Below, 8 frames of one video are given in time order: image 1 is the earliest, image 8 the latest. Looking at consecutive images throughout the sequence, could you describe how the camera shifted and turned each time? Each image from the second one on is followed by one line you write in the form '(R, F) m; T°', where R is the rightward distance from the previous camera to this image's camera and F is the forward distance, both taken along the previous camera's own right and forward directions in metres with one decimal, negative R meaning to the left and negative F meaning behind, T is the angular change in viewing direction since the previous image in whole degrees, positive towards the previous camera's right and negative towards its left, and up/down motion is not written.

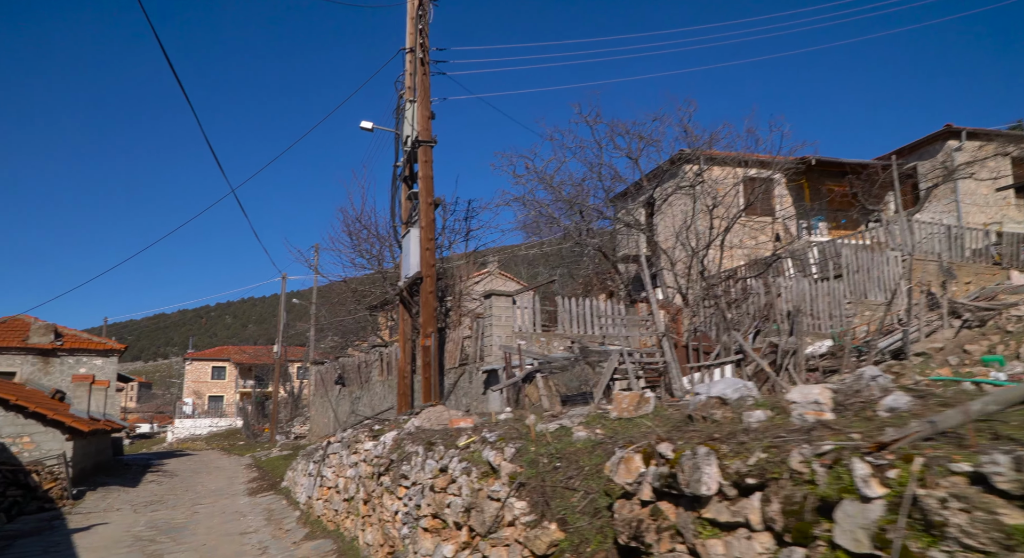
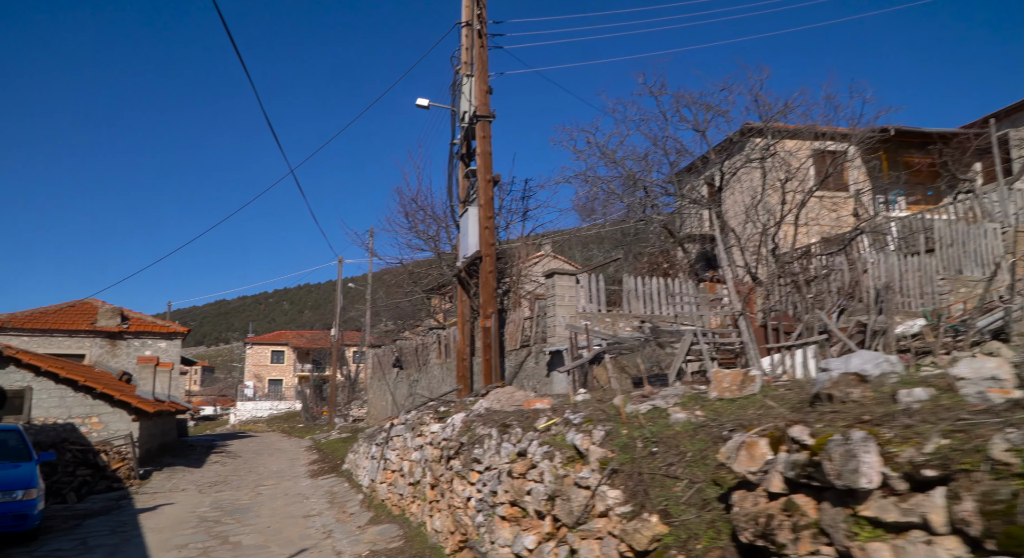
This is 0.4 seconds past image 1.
(-0.3, +0.5) m; -5°
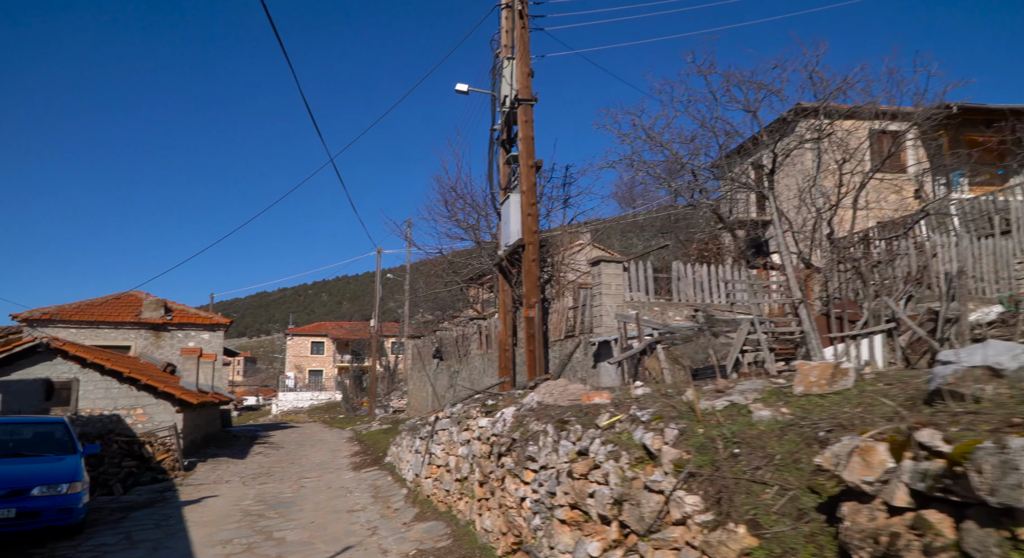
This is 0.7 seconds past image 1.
(-0.2, +0.4) m; -3°
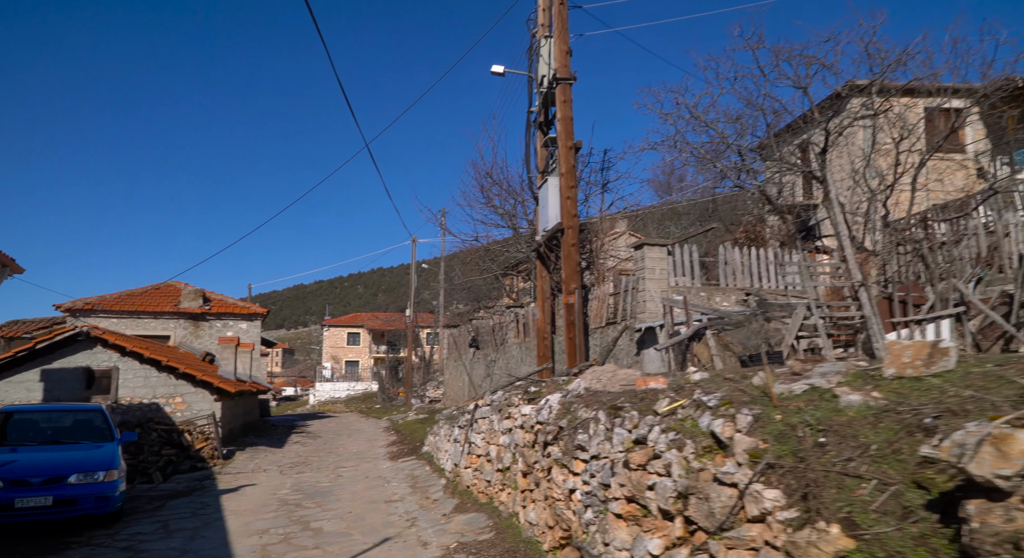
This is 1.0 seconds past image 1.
(-0.1, +0.4) m; -3°
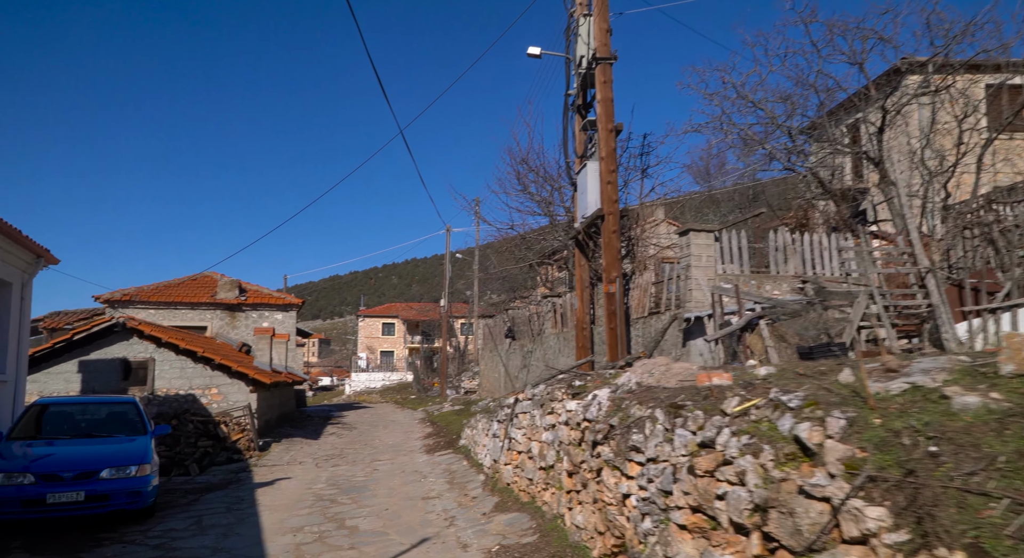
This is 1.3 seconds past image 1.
(-0.1, +0.4) m; -3°
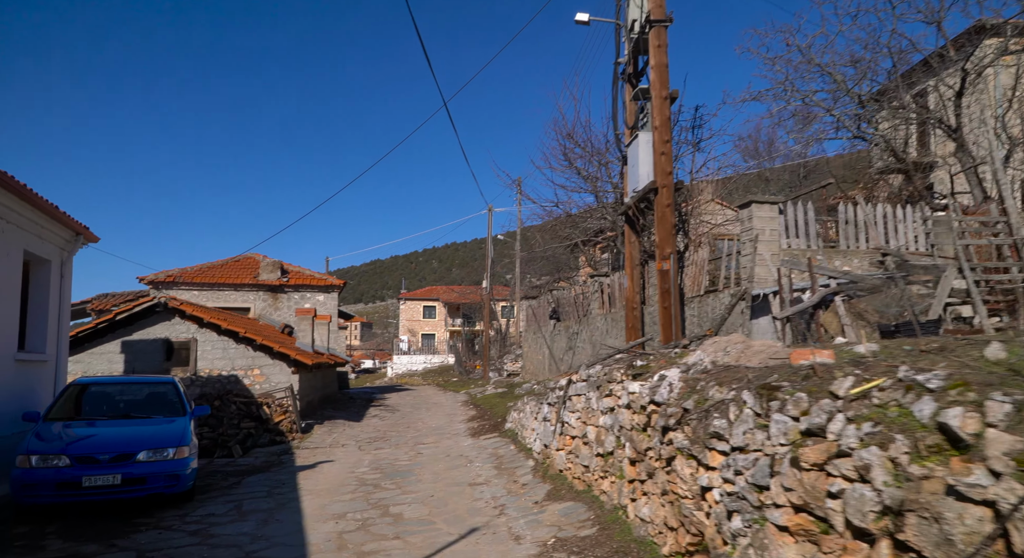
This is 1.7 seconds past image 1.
(-0.1, +0.5) m; -4°
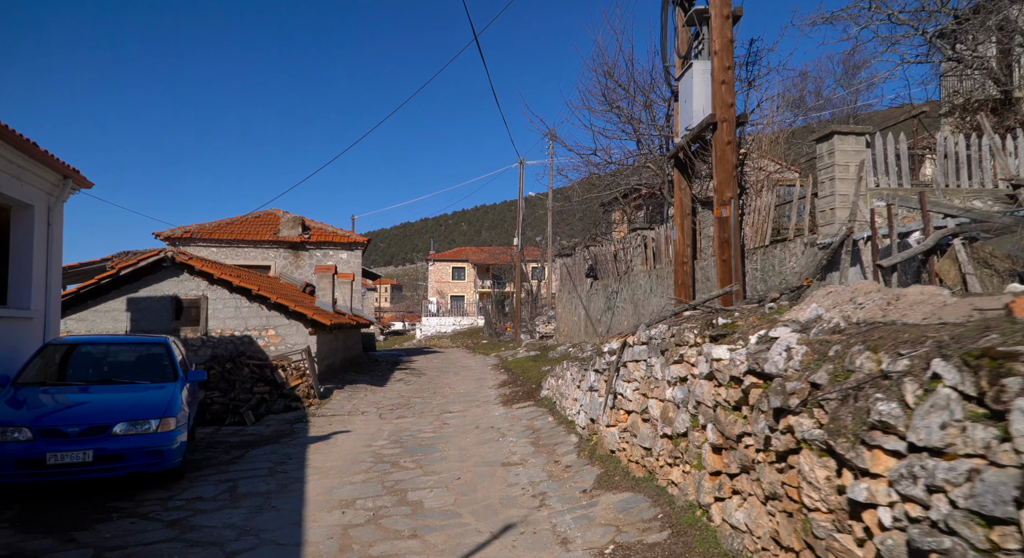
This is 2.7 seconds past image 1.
(-0.1, +1.2) m; -3°
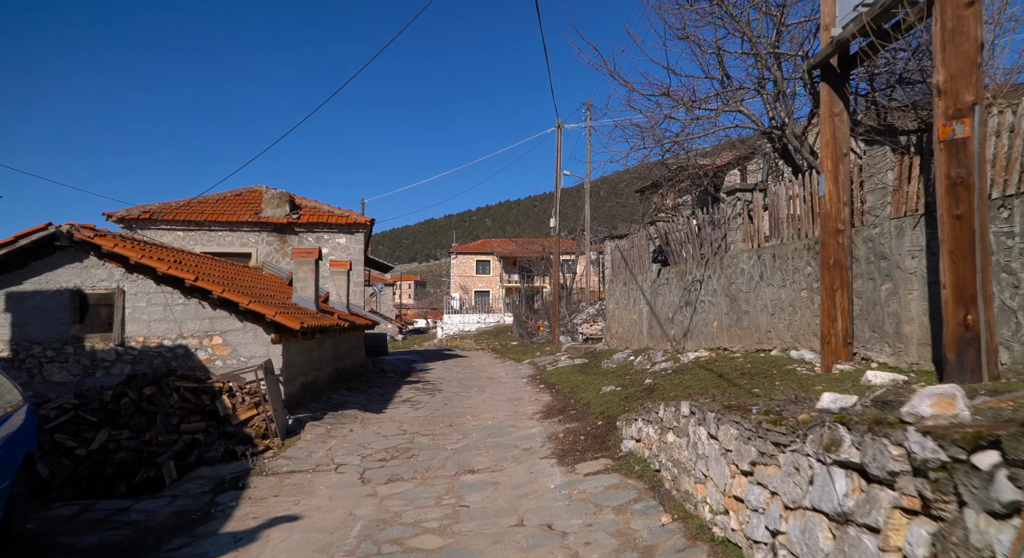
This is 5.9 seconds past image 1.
(-0.4, +3.8) m; -2°
